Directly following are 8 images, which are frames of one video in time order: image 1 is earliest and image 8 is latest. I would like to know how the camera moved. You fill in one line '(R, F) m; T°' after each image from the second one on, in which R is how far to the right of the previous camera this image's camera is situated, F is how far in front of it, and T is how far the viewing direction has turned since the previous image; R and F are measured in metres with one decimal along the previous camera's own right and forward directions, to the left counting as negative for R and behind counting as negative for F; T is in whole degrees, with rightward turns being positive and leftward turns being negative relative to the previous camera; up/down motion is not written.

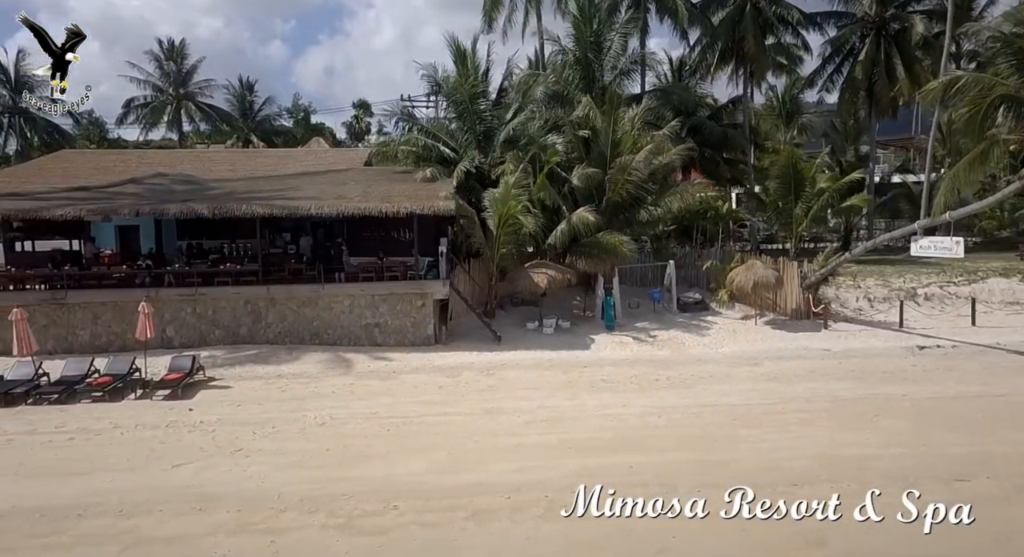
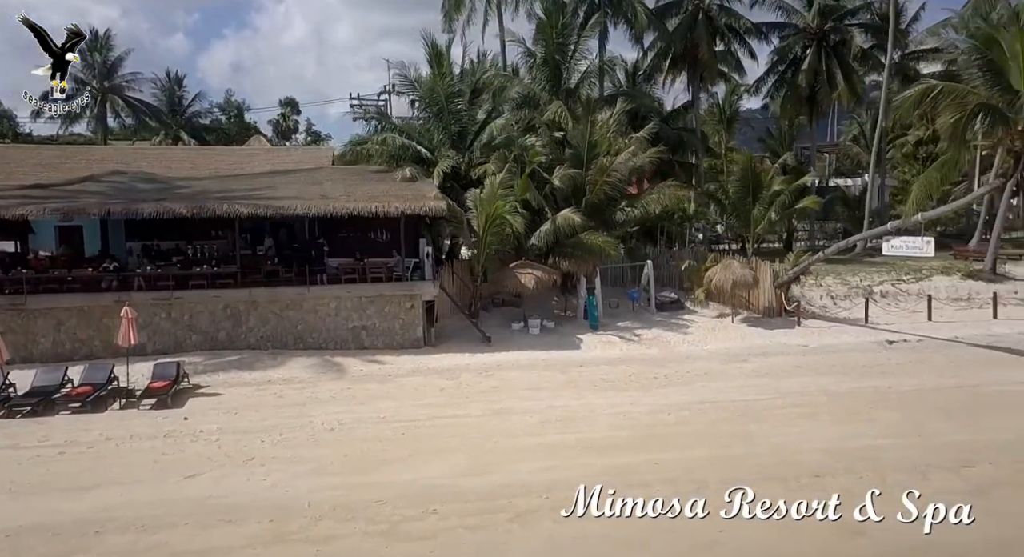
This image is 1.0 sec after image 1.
(-0.9, +0.1) m; +5°
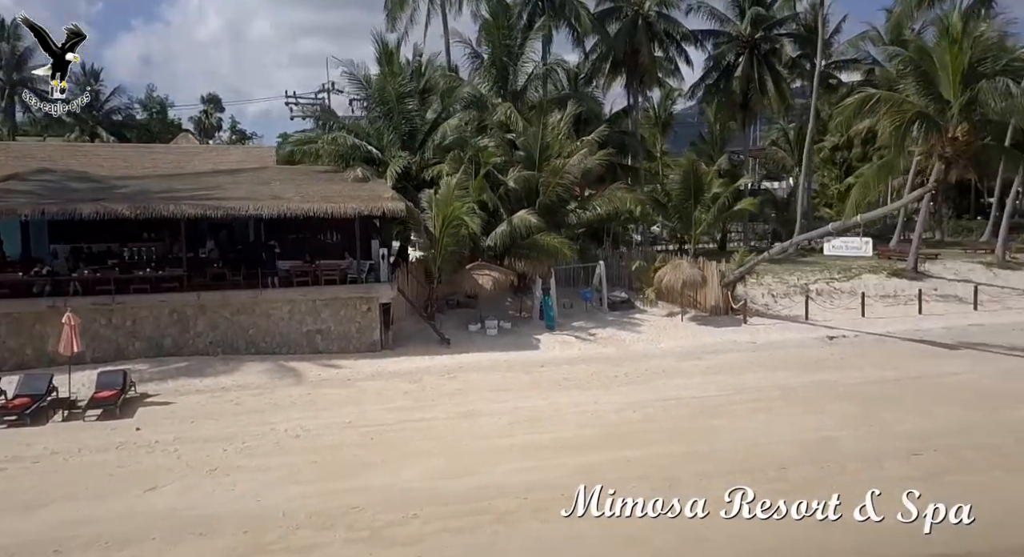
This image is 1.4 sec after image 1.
(-0.4, 0.0) m; +5°
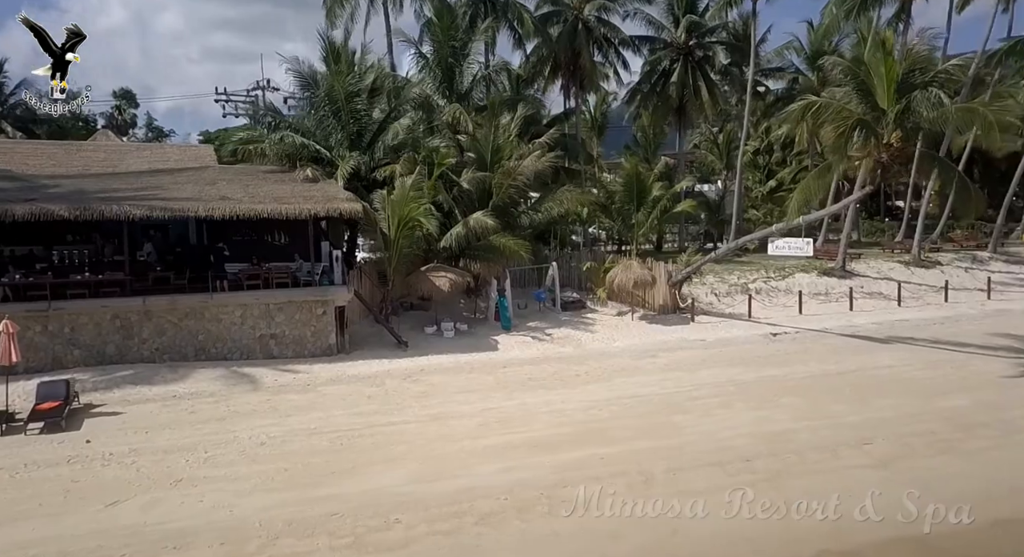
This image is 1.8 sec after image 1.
(-0.4, 0.0) m; +6°
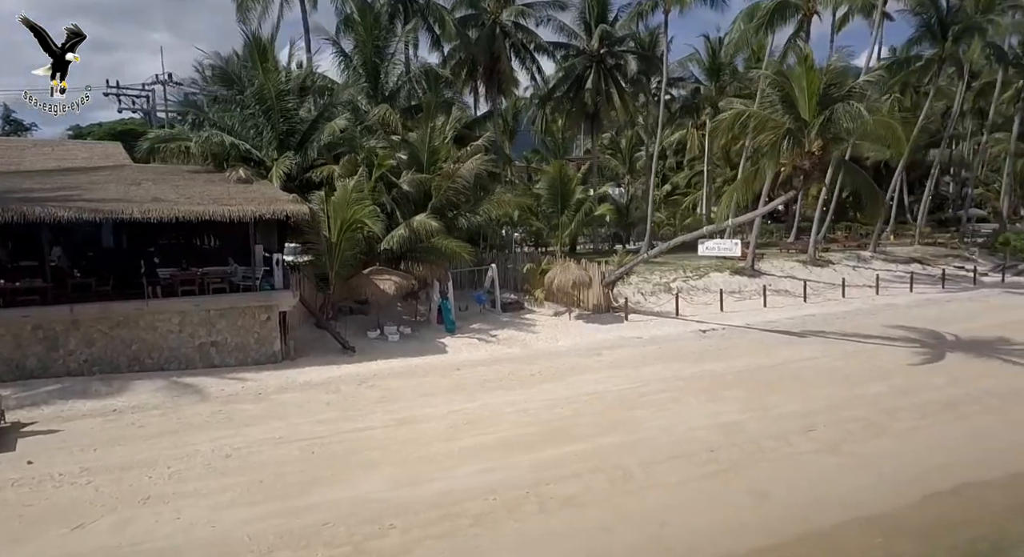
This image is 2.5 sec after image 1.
(-0.8, -0.1) m; +8°
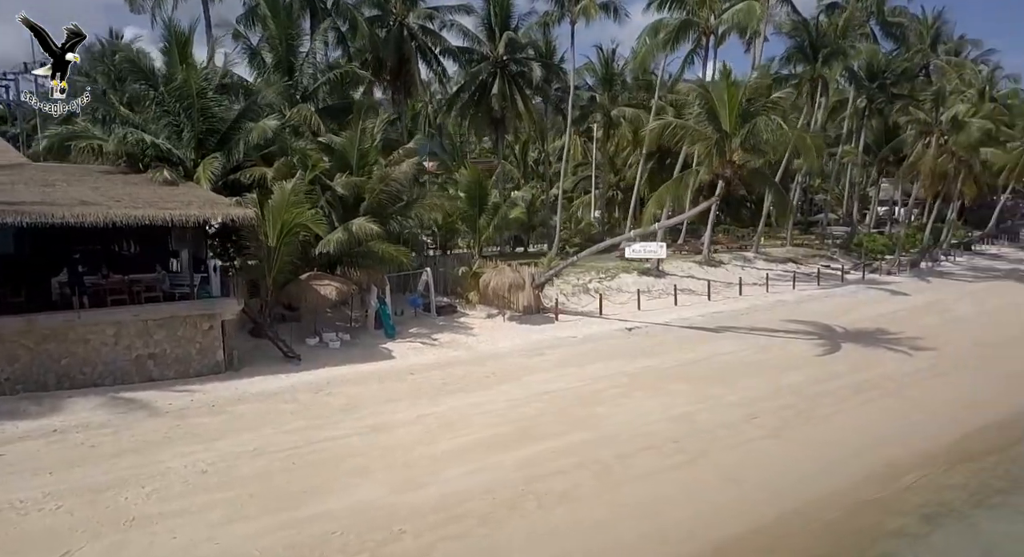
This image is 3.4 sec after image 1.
(-1.1, -0.2) m; +9°
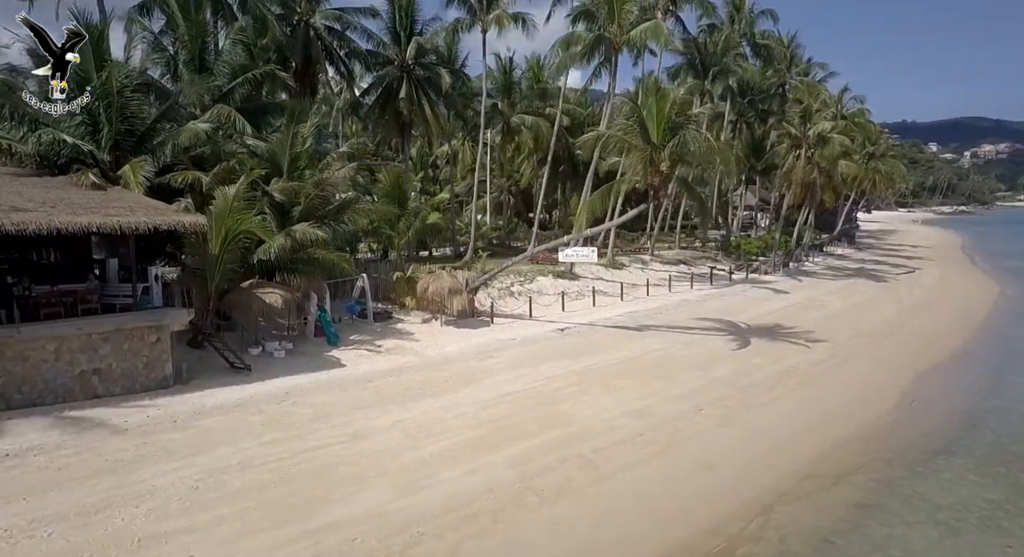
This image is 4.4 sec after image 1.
(-1.2, -0.3) m; +9°
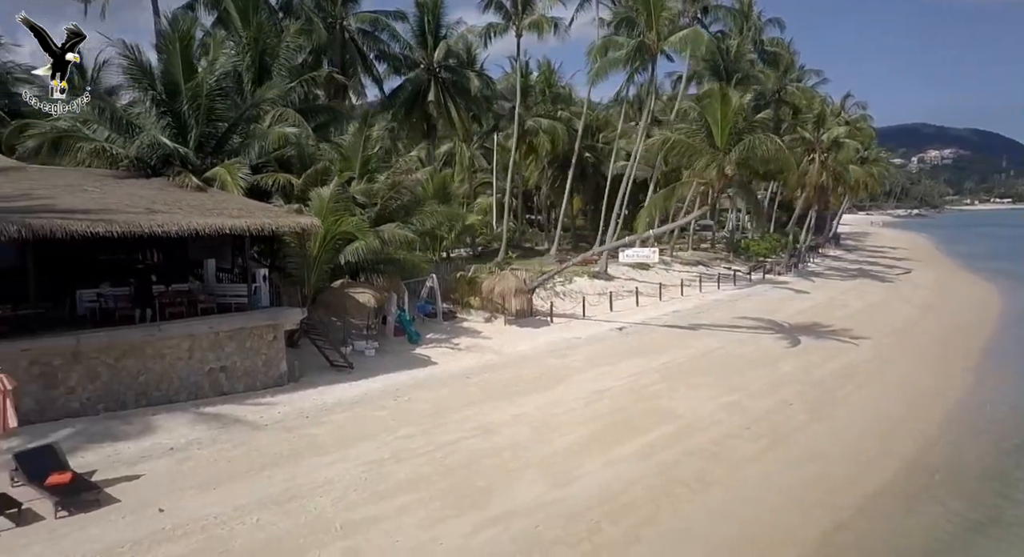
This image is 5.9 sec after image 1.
(-1.9, -0.3) m; 0°
